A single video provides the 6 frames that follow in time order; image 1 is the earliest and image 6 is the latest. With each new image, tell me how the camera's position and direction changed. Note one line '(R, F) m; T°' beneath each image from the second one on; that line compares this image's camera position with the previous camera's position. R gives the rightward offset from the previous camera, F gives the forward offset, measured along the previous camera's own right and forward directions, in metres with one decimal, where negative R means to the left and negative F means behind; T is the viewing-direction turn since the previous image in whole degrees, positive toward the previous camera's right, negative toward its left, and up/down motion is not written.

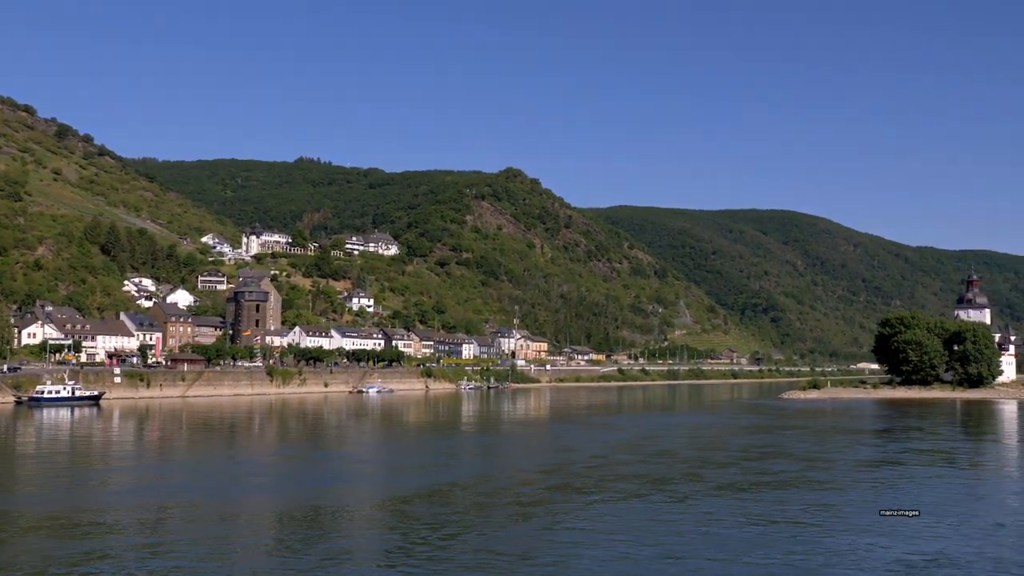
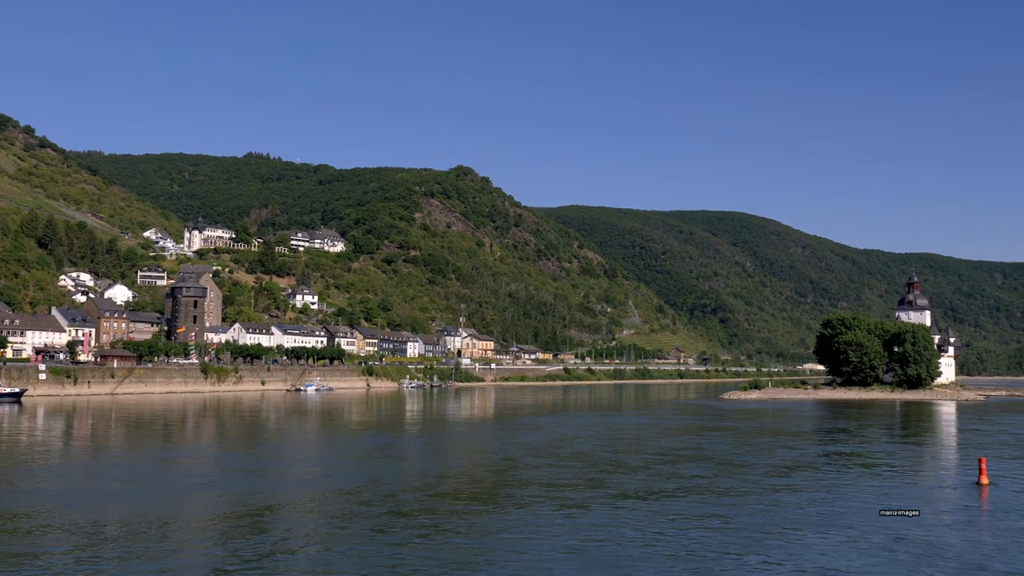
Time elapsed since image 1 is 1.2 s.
(+1.1, +0.7) m; +2°
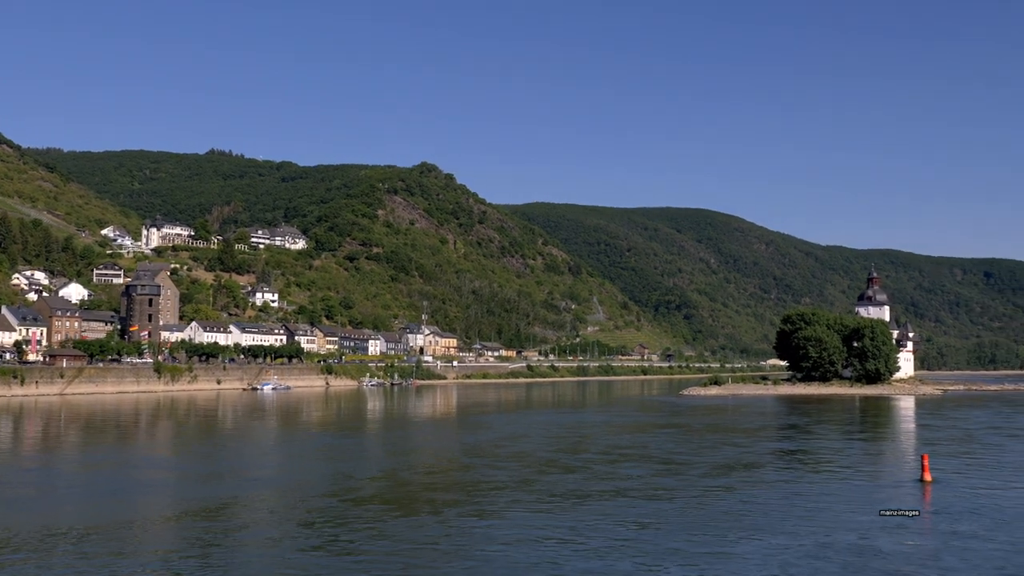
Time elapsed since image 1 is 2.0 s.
(+0.8, +0.5) m; +2°
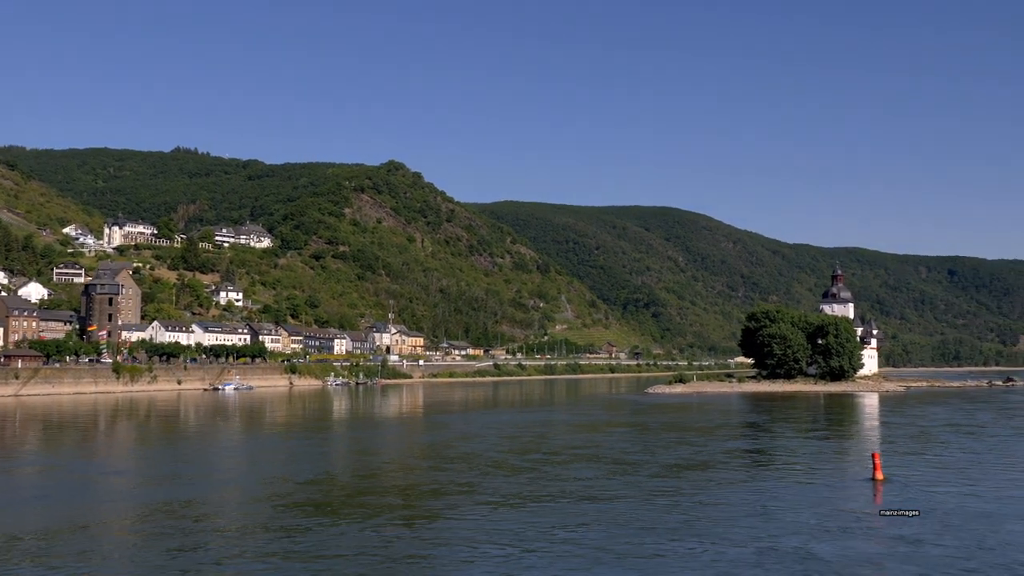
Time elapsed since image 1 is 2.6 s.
(+0.5, +0.3) m; +2°
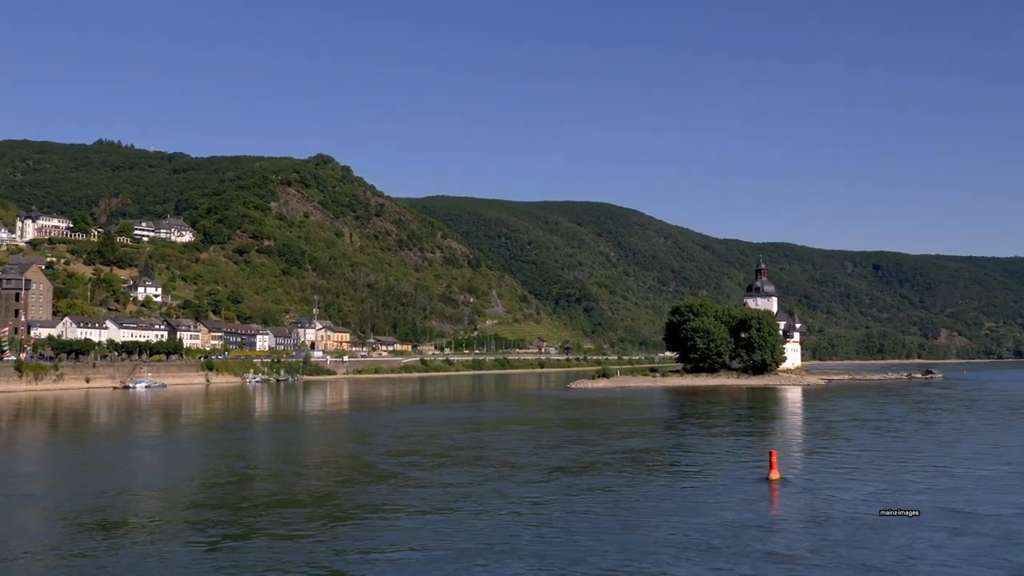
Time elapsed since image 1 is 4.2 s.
(+1.4, +0.7) m; +3°
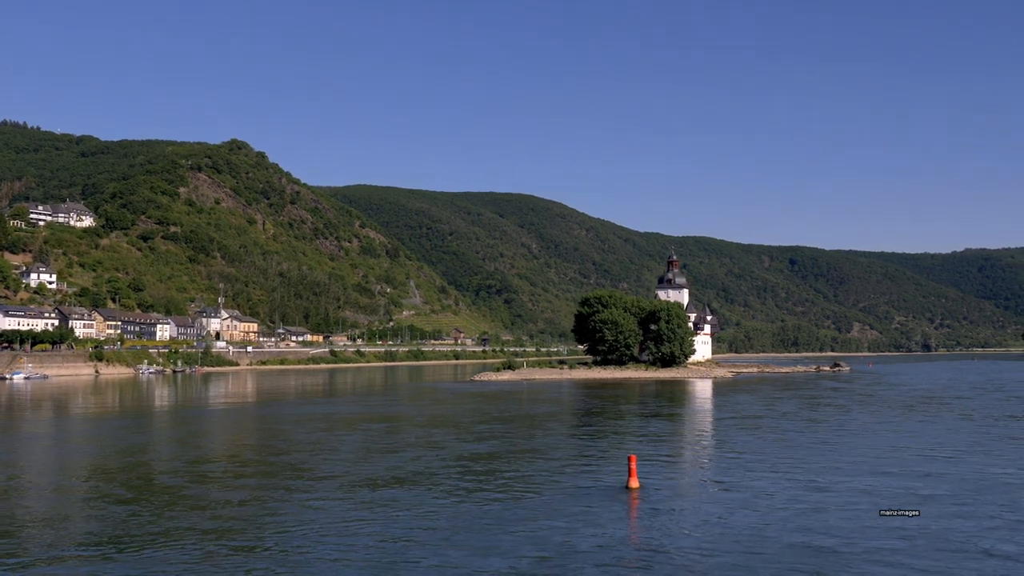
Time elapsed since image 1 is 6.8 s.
(+2.3, +1.3) m; +4°
